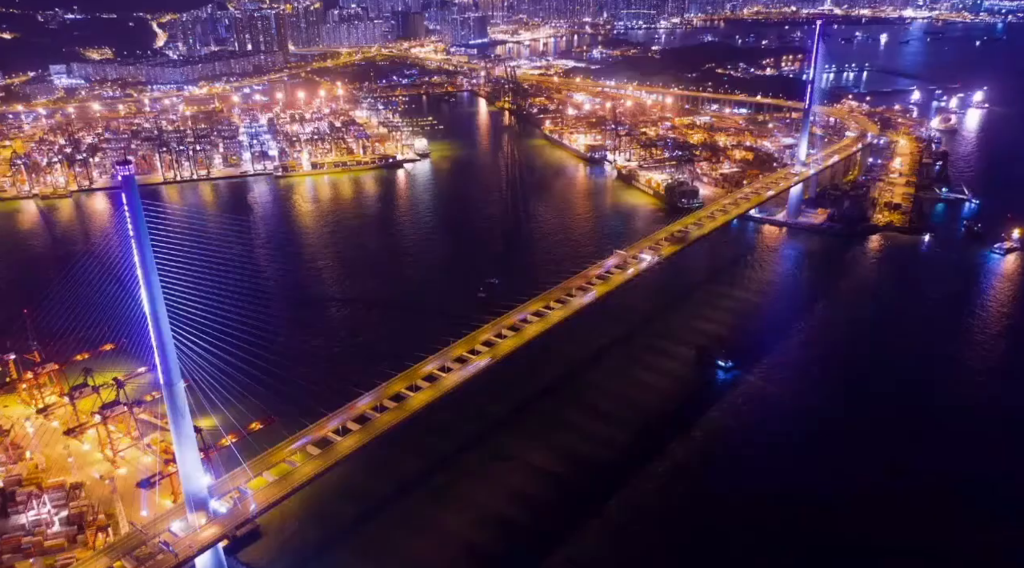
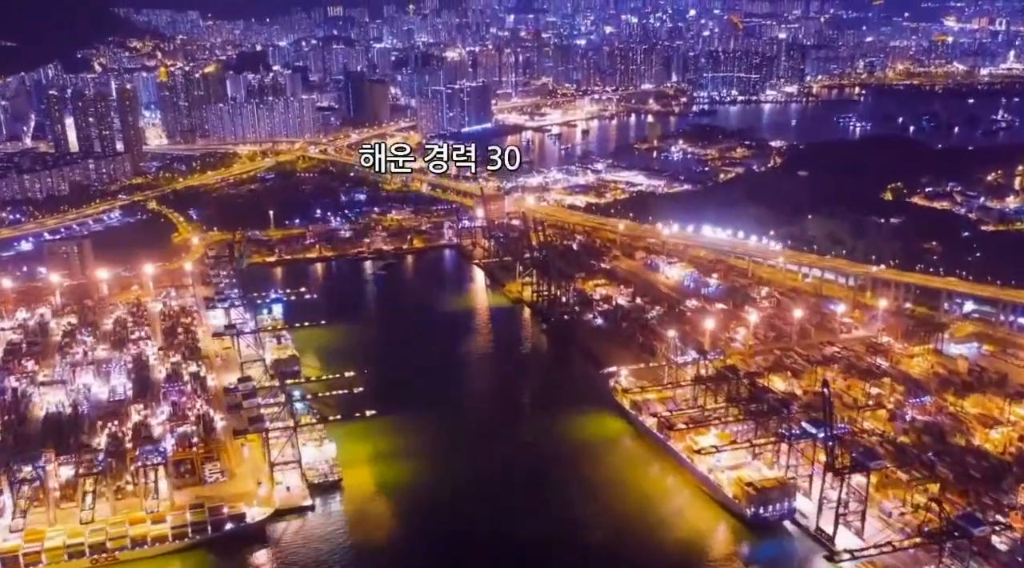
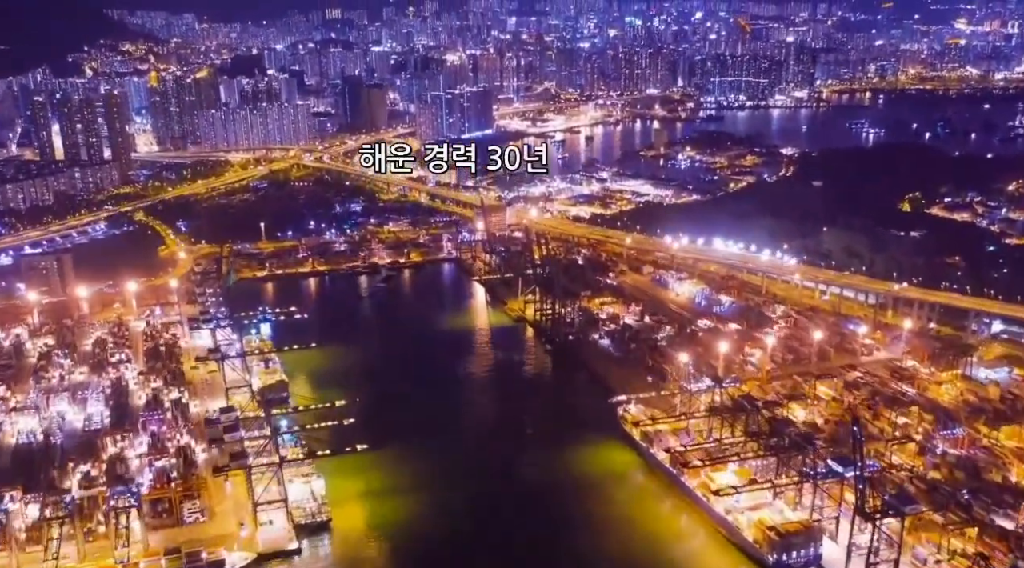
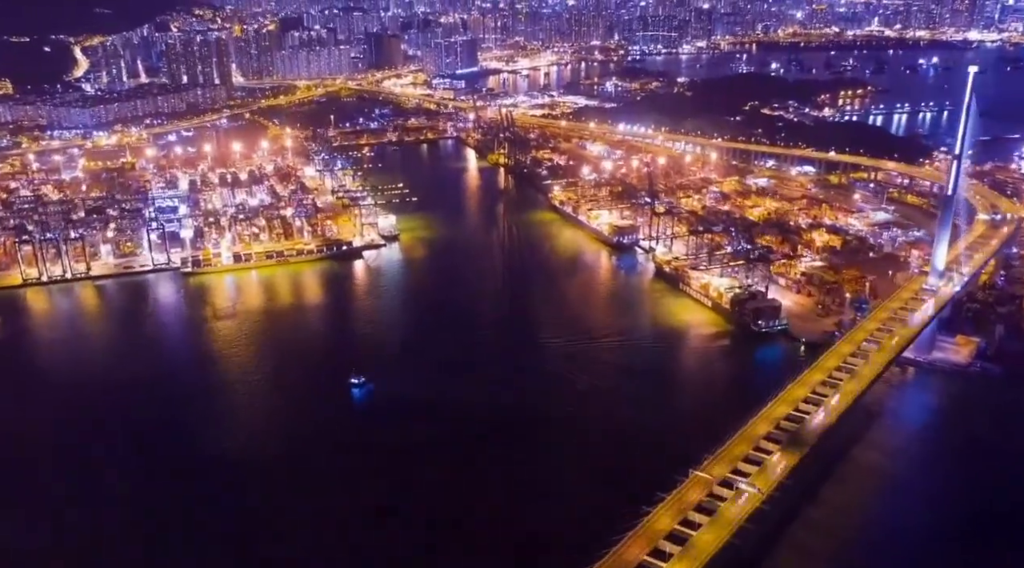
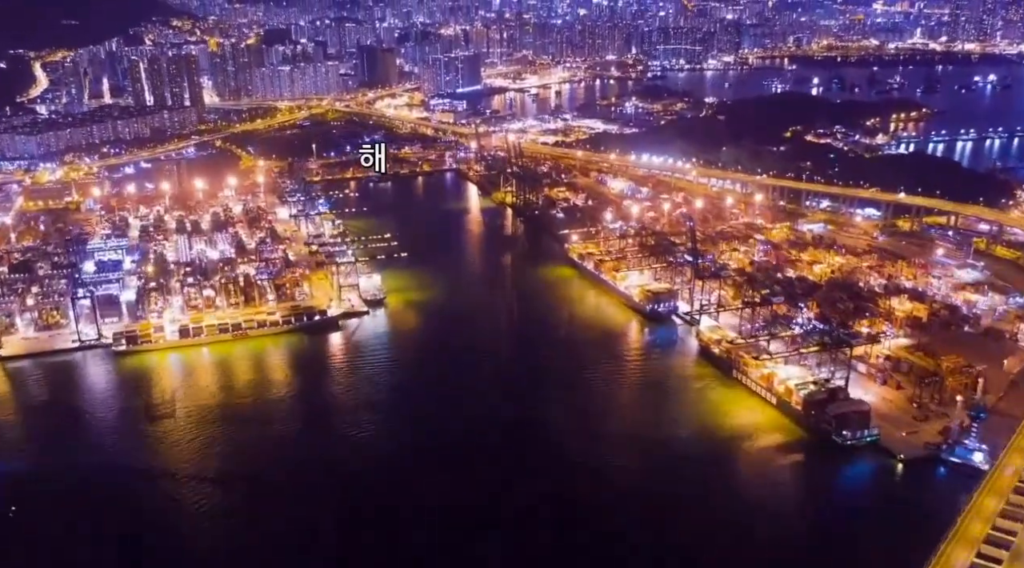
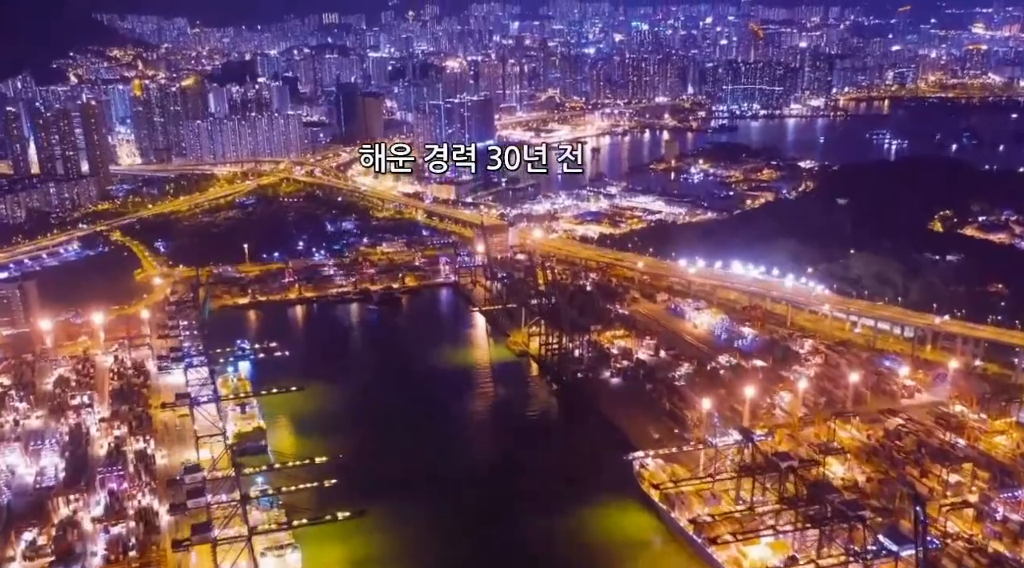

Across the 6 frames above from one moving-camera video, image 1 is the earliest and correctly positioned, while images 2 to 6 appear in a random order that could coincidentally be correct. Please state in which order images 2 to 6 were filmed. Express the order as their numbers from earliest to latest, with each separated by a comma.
4, 5, 2, 3, 6
